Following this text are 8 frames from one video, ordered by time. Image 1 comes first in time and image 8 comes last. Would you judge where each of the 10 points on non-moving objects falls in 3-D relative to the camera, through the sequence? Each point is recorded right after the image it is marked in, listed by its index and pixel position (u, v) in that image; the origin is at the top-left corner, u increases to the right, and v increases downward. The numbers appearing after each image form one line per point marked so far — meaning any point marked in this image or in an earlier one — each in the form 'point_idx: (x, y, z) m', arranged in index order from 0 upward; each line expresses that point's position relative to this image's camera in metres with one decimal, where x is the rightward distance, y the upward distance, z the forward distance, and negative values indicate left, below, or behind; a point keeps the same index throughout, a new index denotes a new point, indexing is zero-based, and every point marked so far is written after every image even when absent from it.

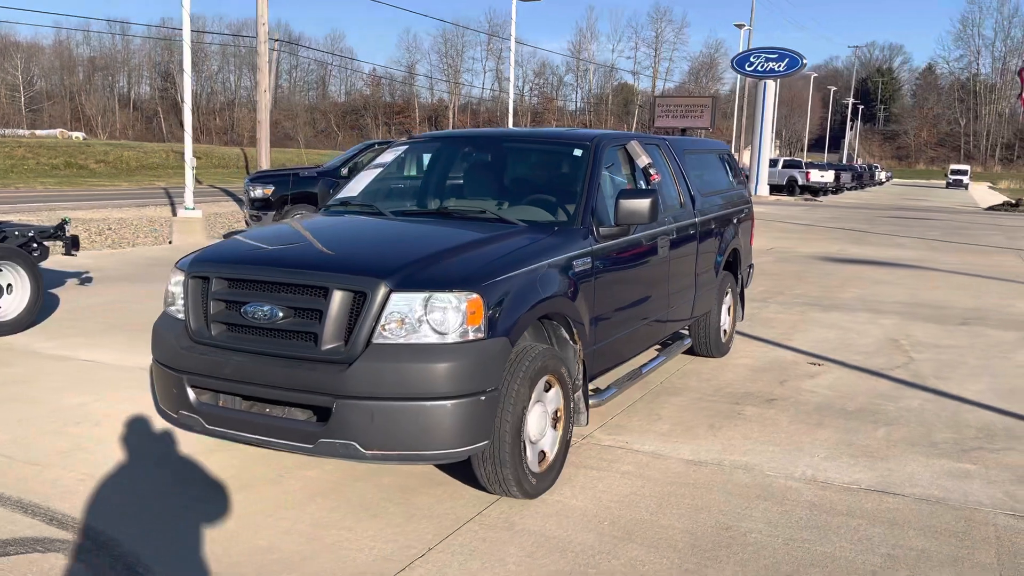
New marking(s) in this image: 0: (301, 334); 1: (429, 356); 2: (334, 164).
0: (-0.9, -0.2, +3.8) m
1: (-0.3, -0.3, +3.7) m
2: (-3.3, +2.3, +15.9) m
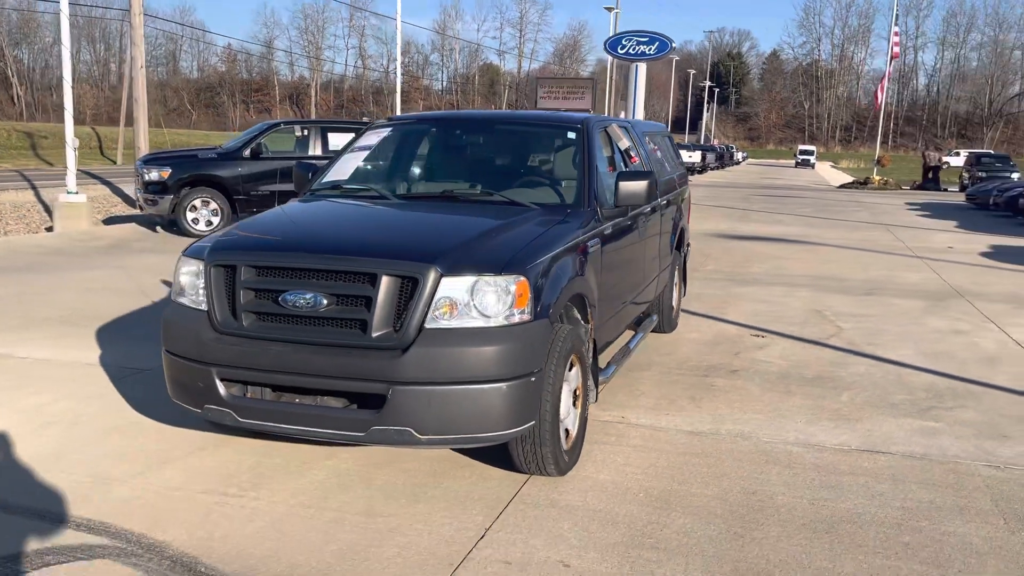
0: (-0.7, -0.1, +3.7) m
1: (-0.1, -0.2, +3.7) m
2: (-4.9, +2.5, +15.3) m
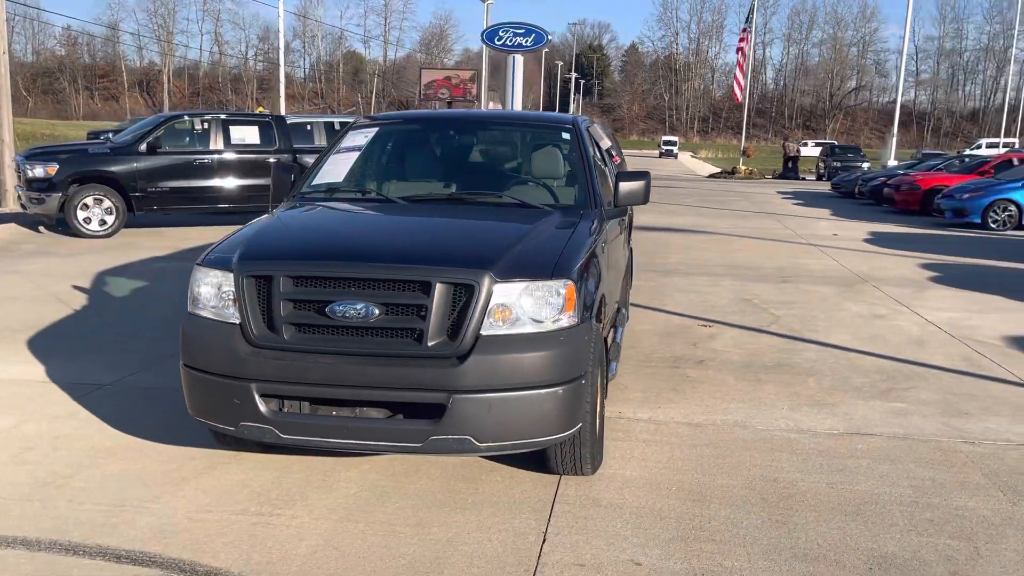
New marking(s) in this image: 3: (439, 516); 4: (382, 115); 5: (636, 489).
0: (-0.5, -0.2, +3.7) m
1: (+0.1, -0.3, +3.7) m
2: (-6.4, +2.5, +14.4) m
3: (-0.3, -1.0, +3.9) m
4: (-0.9, +1.1, +5.7) m
5: (+0.6, -1.0, +4.2) m
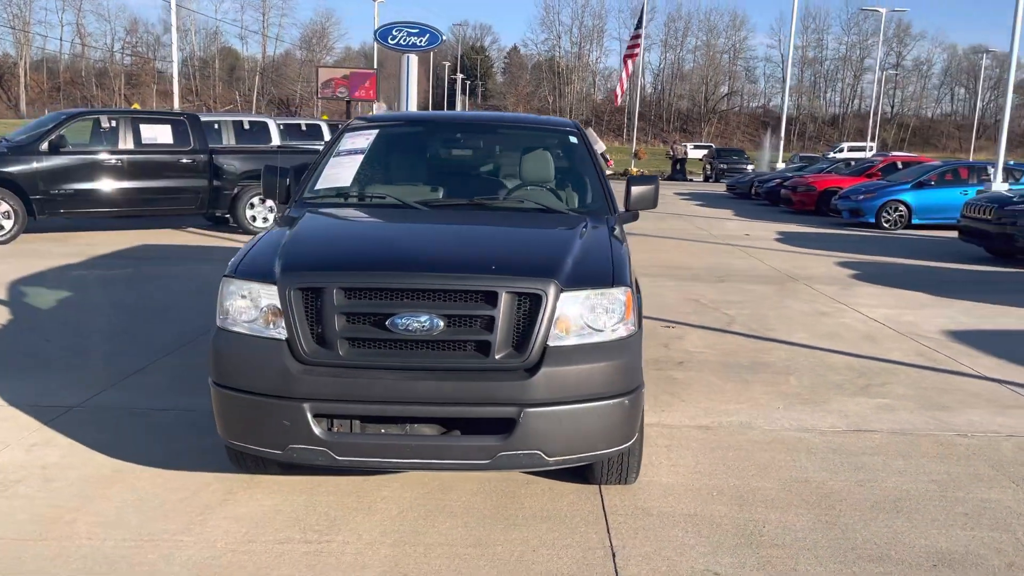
0: (-0.2, -0.2, +3.5) m
1: (+0.4, -0.3, +3.6) m
2: (-7.6, +2.3, +13.4) m
3: (-0.1, -1.1, +3.8) m
4: (-0.9, +1.1, +5.5) m
5: (+0.8, -1.0, +4.2) m
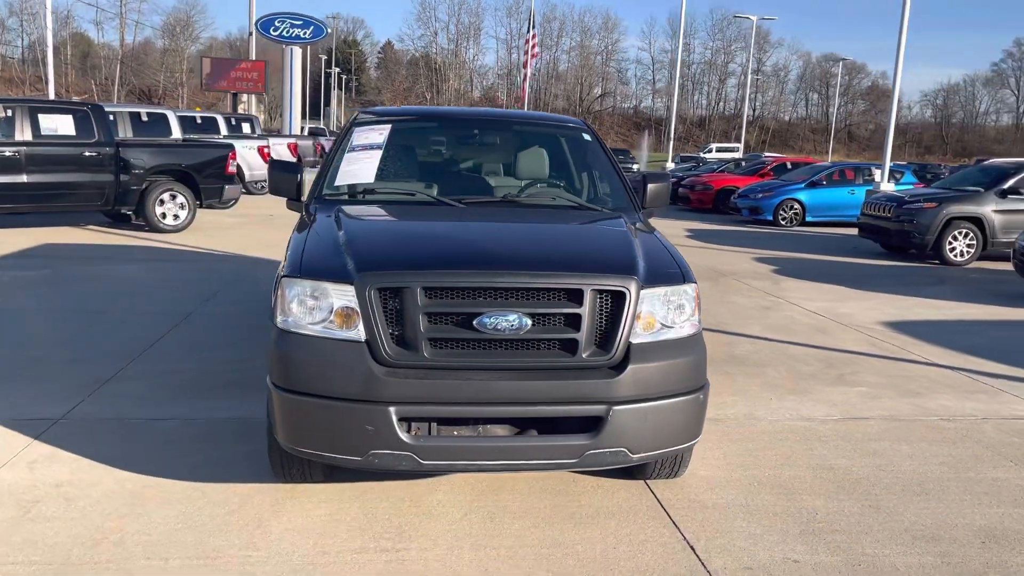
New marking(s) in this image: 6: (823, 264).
0: (+0.2, -0.2, +3.5) m
1: (+0.7, -0.3, +3.7) m
2: (-8.6, +2.3, +12.2) m
3: (+0.3, -1.1, +3.8) m
4: (-0.8, +1.1, +5.3) m
5: (+1.1, -1.0, +4.3) m
6: (+5.0, +0.4, +13.9) m
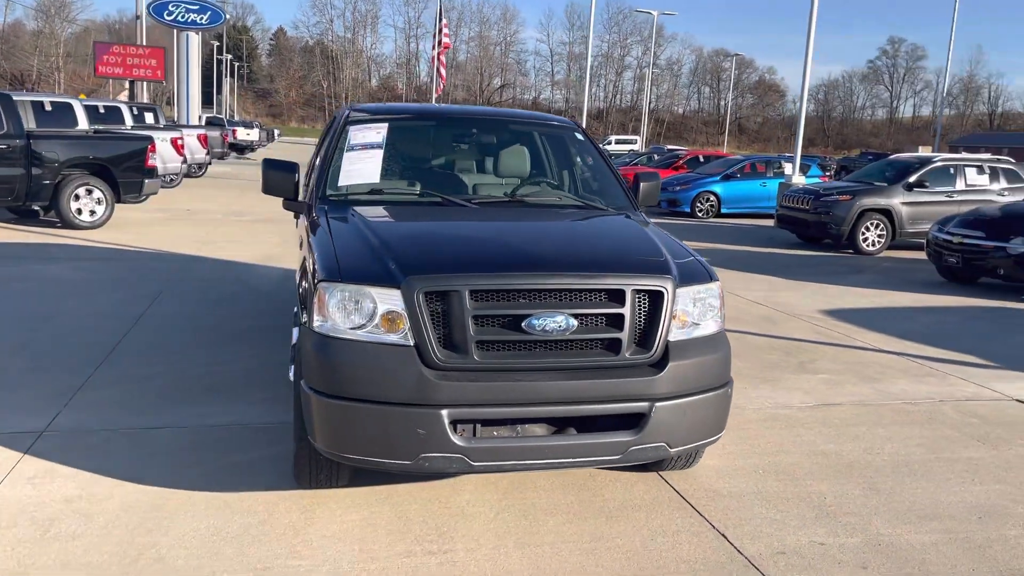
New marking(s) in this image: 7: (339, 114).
0: (+0.3, -0.2, +3.5) m
1: (+0.9, -0.3, +3.8) m
2: (-9.3, +2.2, +11.2) m
3: (+0.4, -1.1, +3.8) m
4: (-0.8, +1.1, +5.3) m
5: (+1.2, -1.0, +4.5) m
6: (+4.0, +0.6, +14.4) m
7: (-1.1, +1.1, +5.5) m
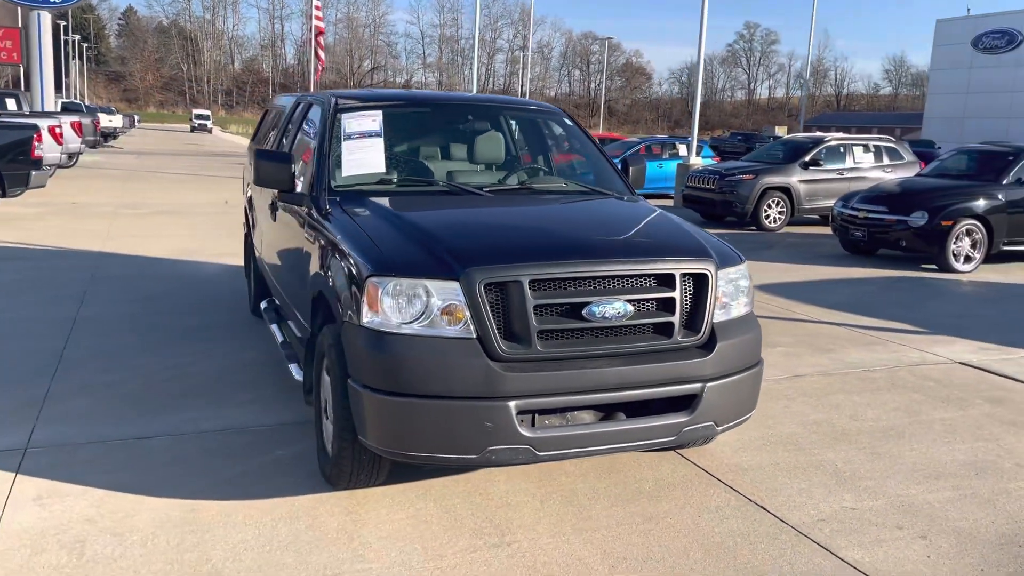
0: (+0.6, -0.2, +3.6) m
1: (+1.1, -0.2, +3.9) m
2: (-10.2, +2.1, +9.8) m
3: (+0.6, -1.0, +3.9) m
4: (-0.9, +1.1, +5.1) m
5: (+1.3, -0.9, +4.7) m
6: (+2.6, +0.9, +14.8) m
7: (-1.2, +1.2, +5.3) m
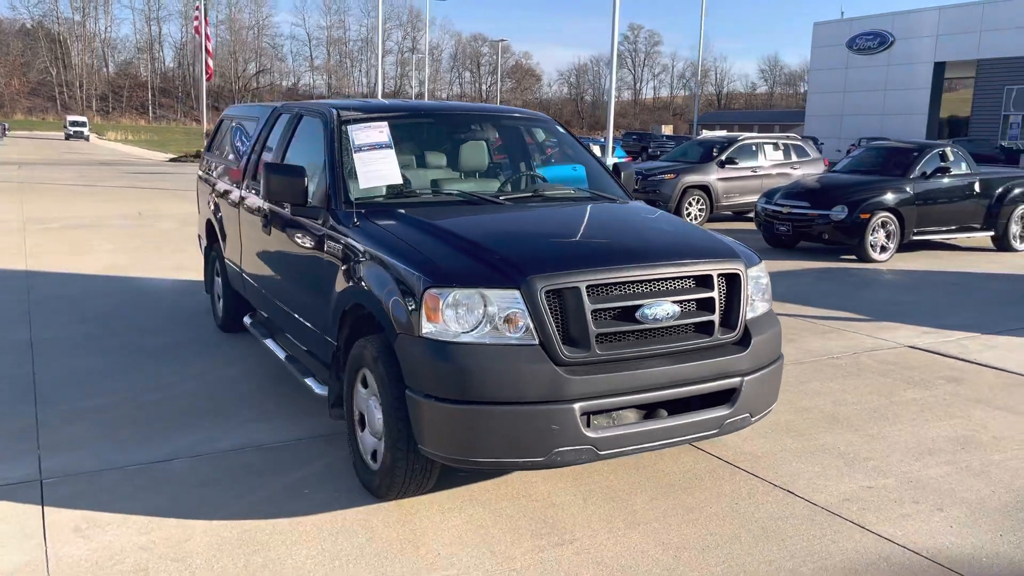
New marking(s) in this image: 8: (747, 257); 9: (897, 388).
0: (+0.8, -0.2, +3.8) m
1: (+1.2, -0.2, +4.2) m
2: (-10.7, +1.7, +8.6) m
3: (+0.8, -1.0, +4.1) m
4: (-0.9, +1.1, +5.1) m
5: (+1.4, -0.9, +4.9) m
6: (+1.5, +1.0, +15.2) m
7: (-1.2, +1.1, +5.3) m
8: (+1.1, +0.1, +4.2) m
9: (+2.7, -0.7, +6.0) m
